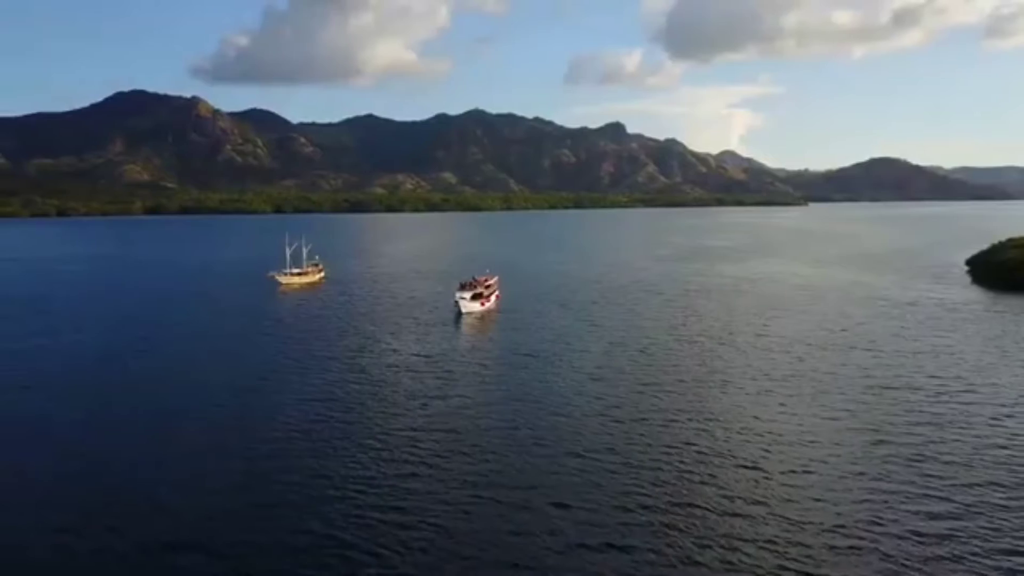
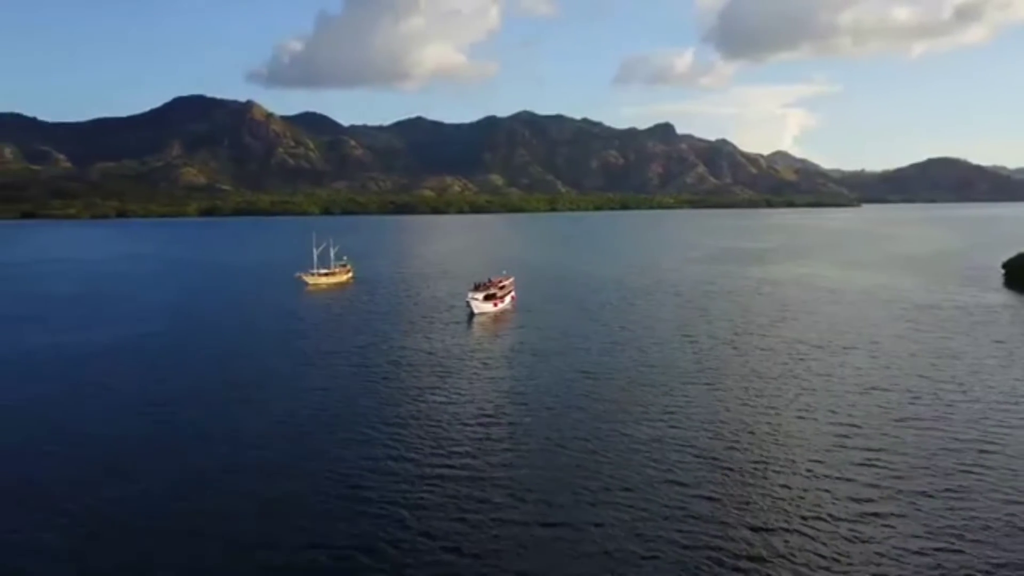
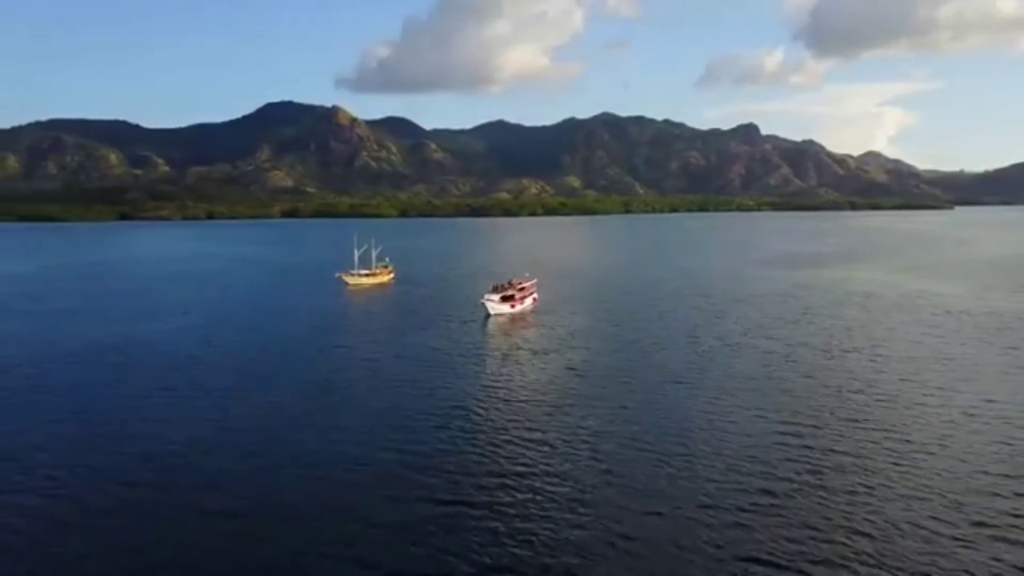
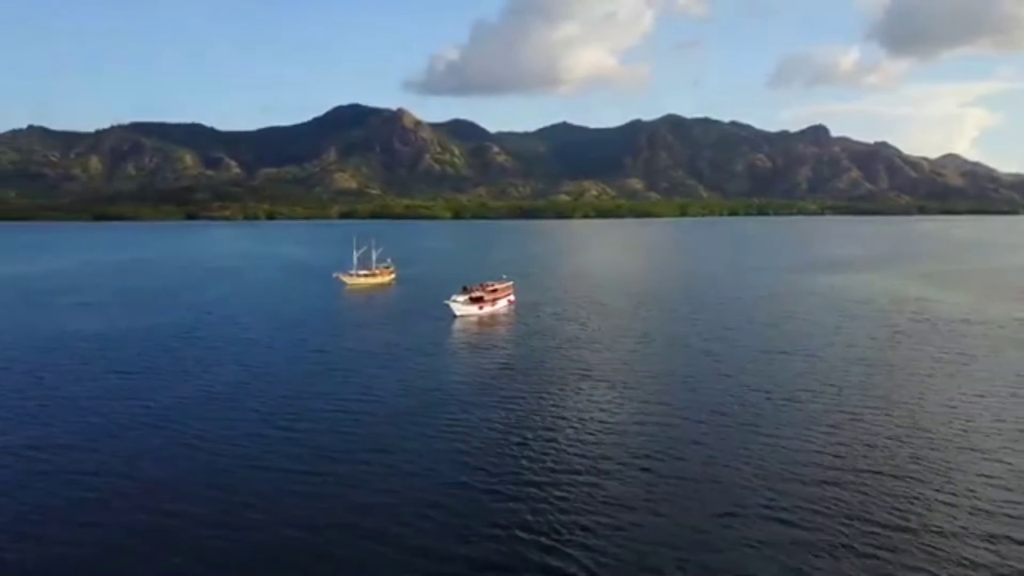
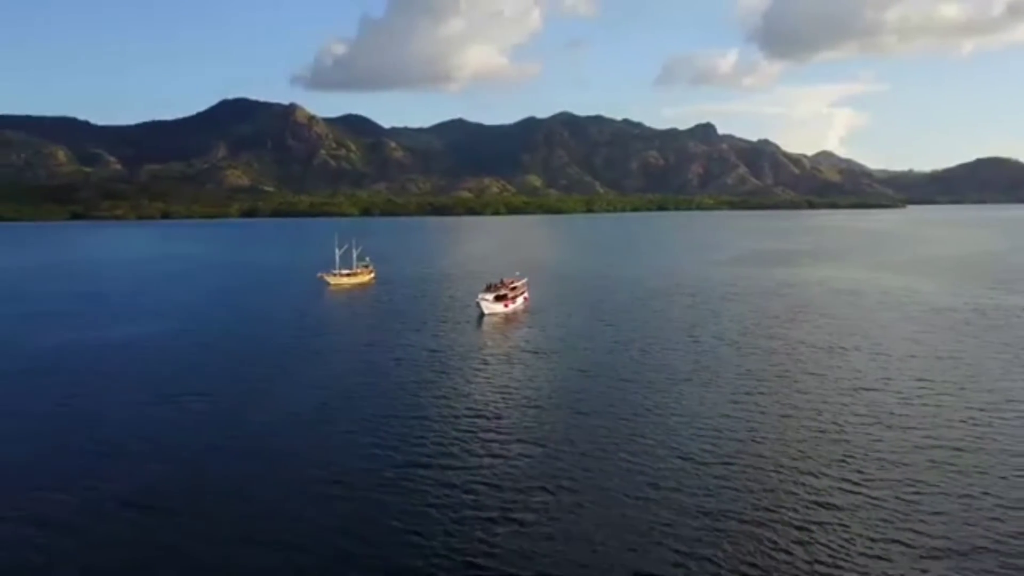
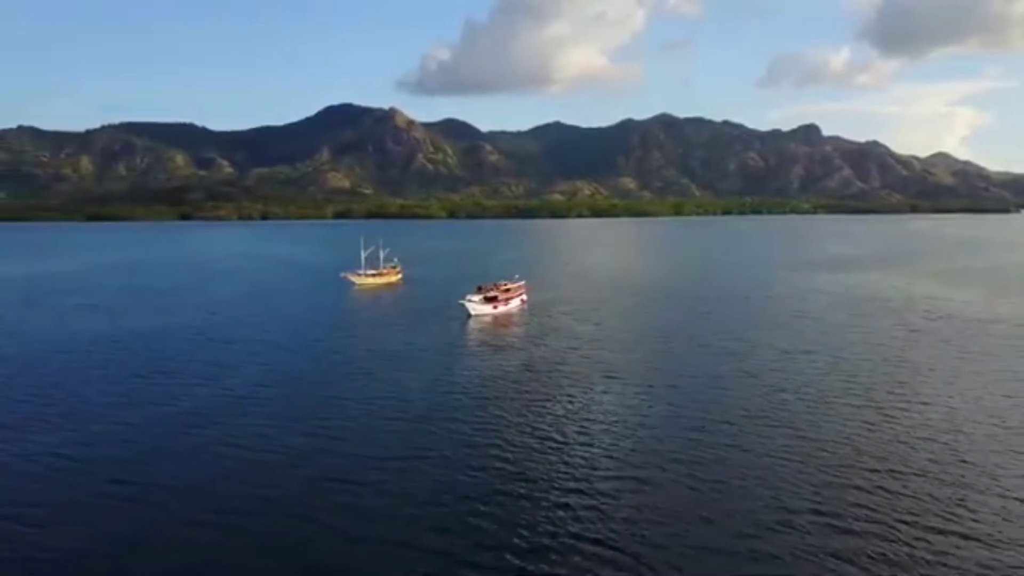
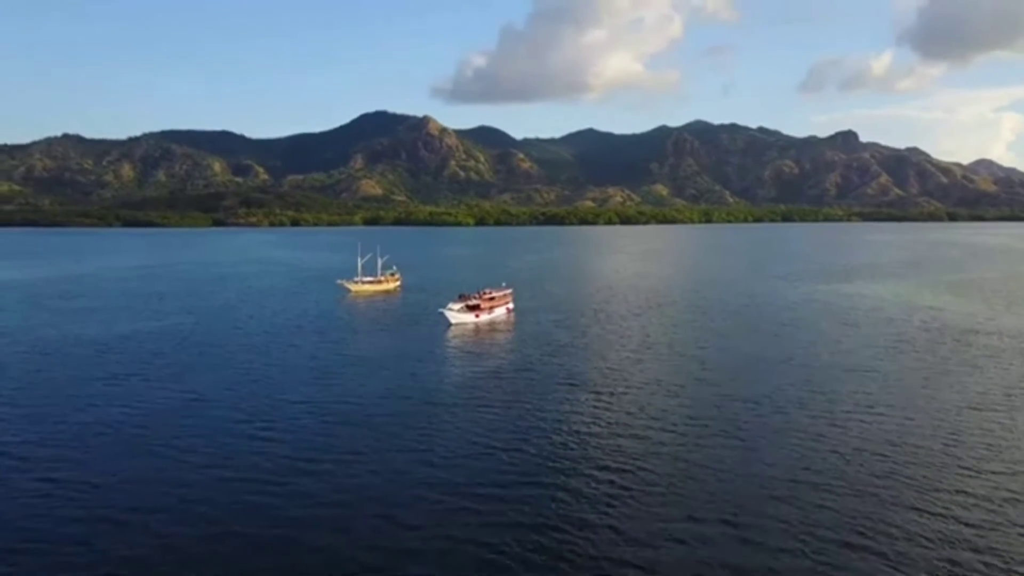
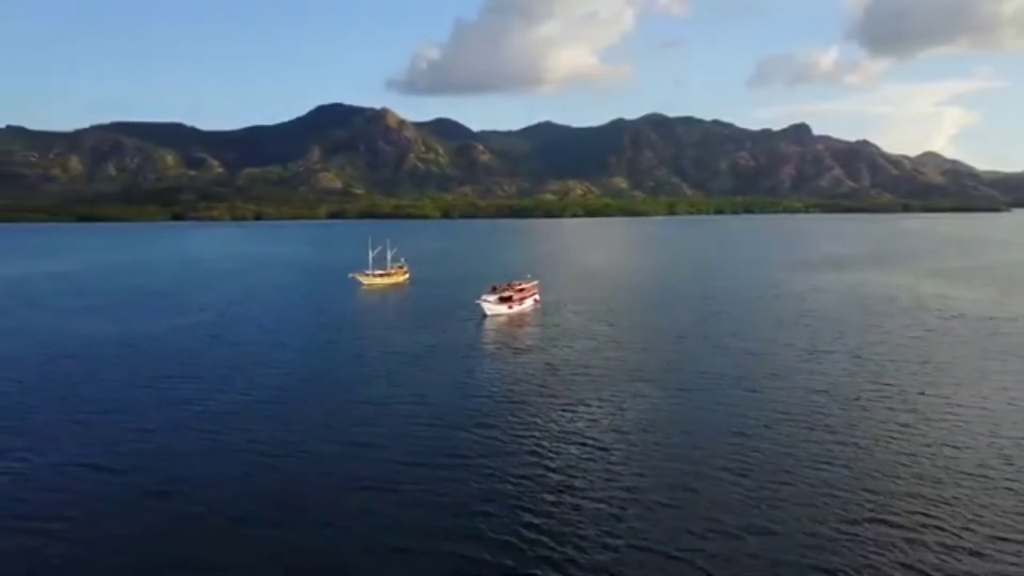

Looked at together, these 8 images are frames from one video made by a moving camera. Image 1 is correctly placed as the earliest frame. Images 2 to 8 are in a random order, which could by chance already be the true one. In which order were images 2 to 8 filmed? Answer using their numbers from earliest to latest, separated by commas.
2, 5, 3, 8, 6, 4, 7
